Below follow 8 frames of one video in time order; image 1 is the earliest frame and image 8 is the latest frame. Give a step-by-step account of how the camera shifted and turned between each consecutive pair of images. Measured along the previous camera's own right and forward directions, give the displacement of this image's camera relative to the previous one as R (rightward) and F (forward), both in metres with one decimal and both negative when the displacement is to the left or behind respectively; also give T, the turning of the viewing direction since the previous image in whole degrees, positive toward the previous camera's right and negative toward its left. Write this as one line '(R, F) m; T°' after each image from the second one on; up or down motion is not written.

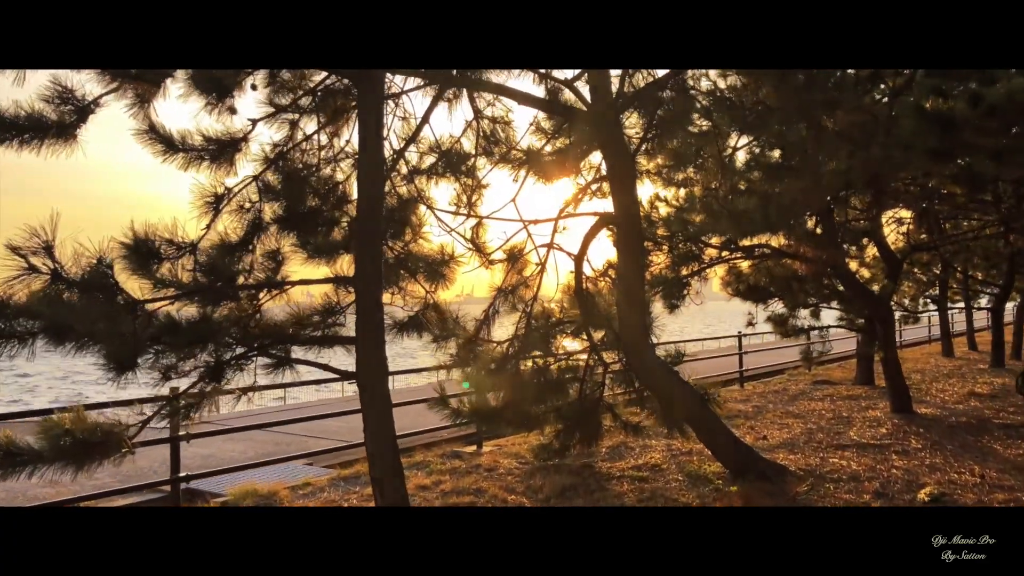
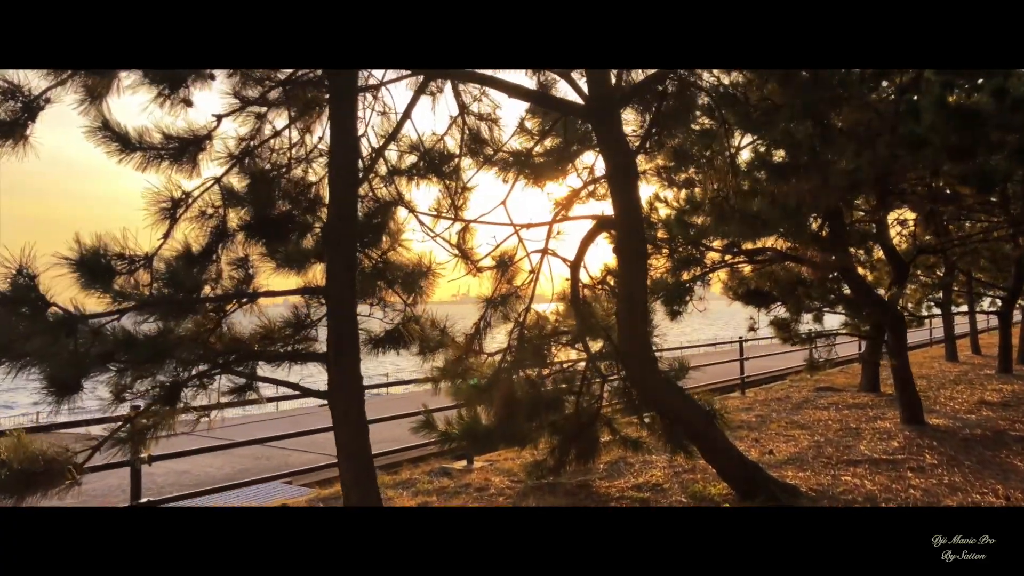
(0.0, +0.3) m; 0°
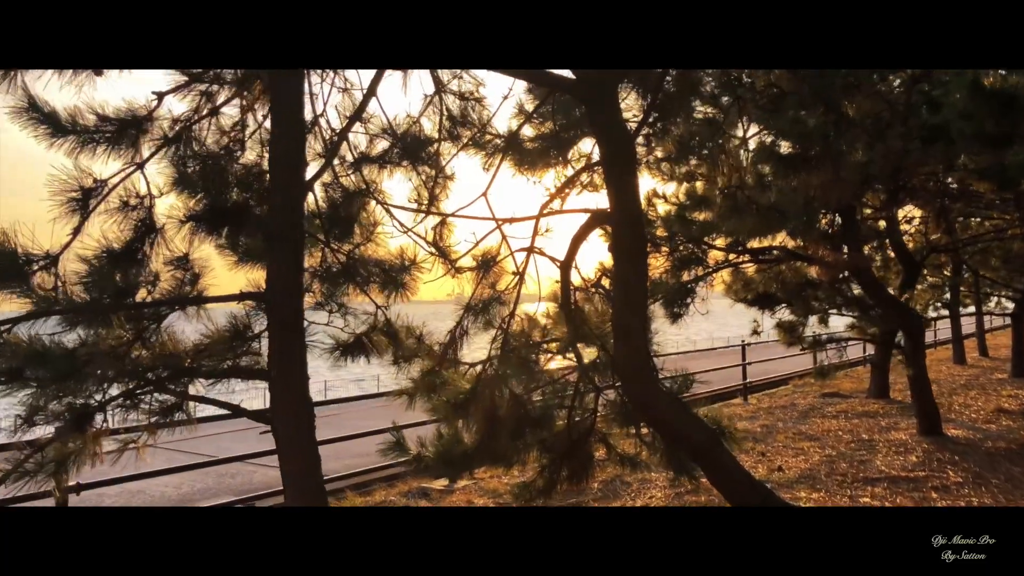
(0.0, +0.4) m; 0°
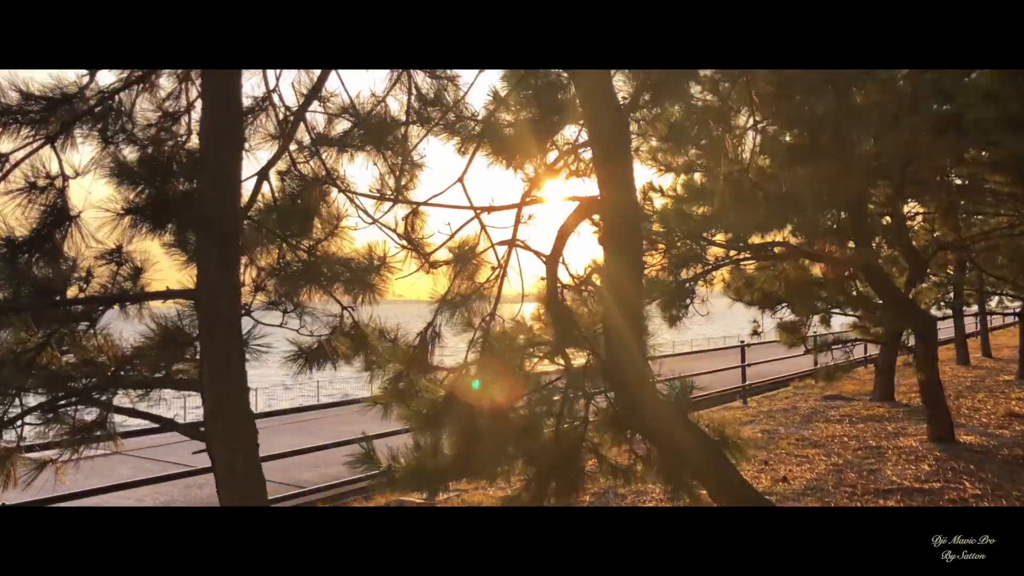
(0.0, +0.3) m; 0°
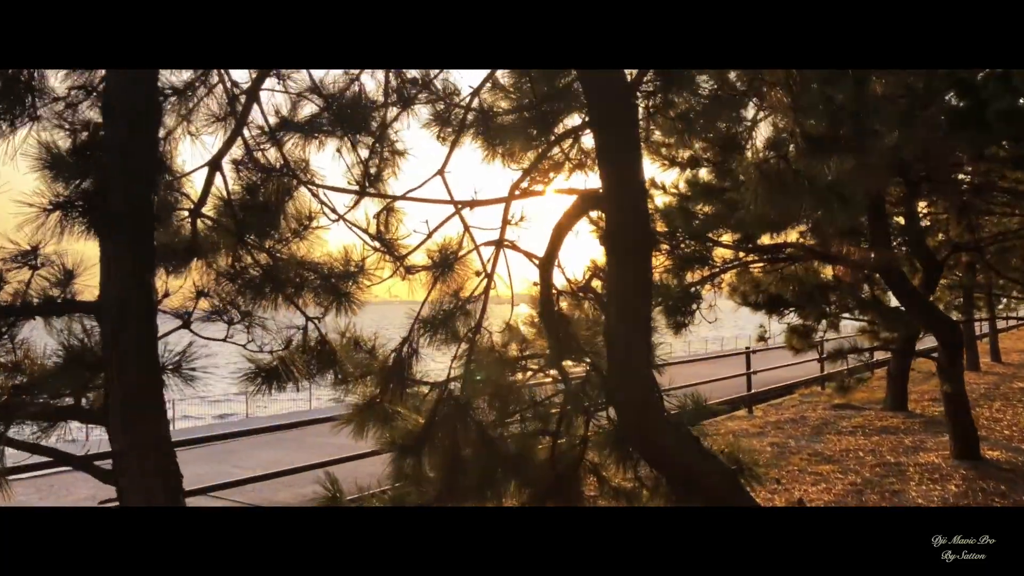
(0.0, +0.3) m; 0°
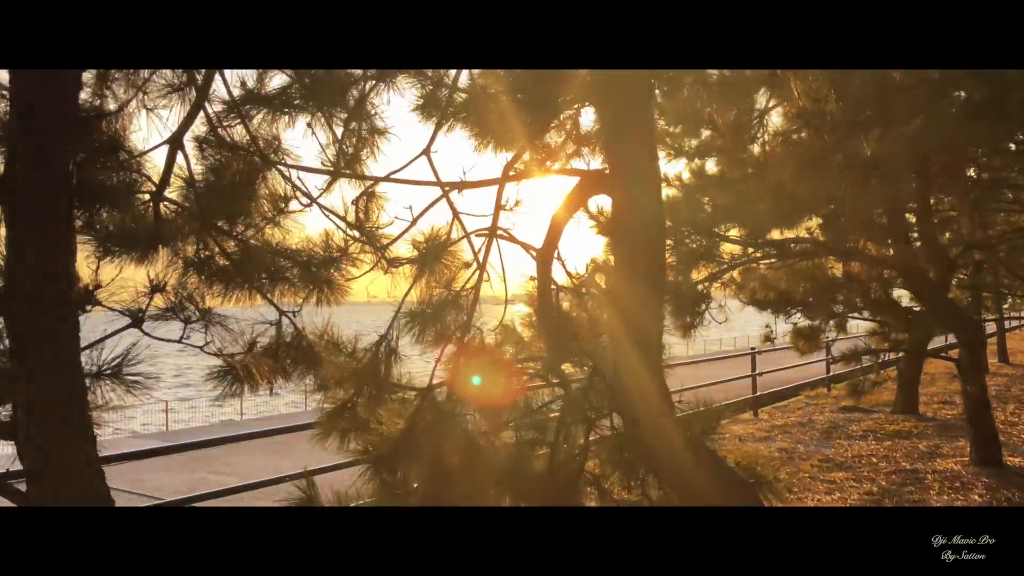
(0.0, +0.2) m; 0°
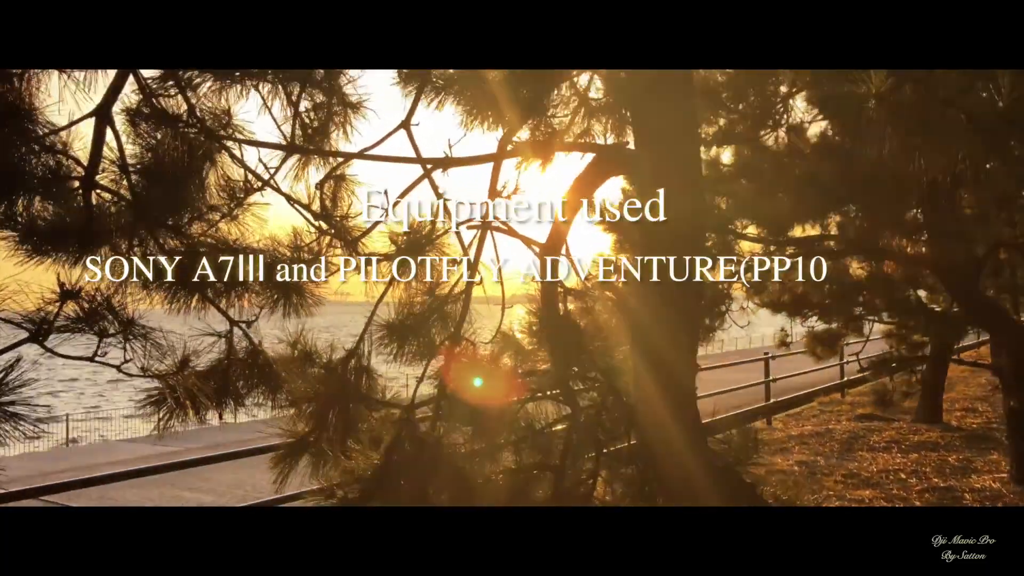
(0.0, +0.4) m; 0°
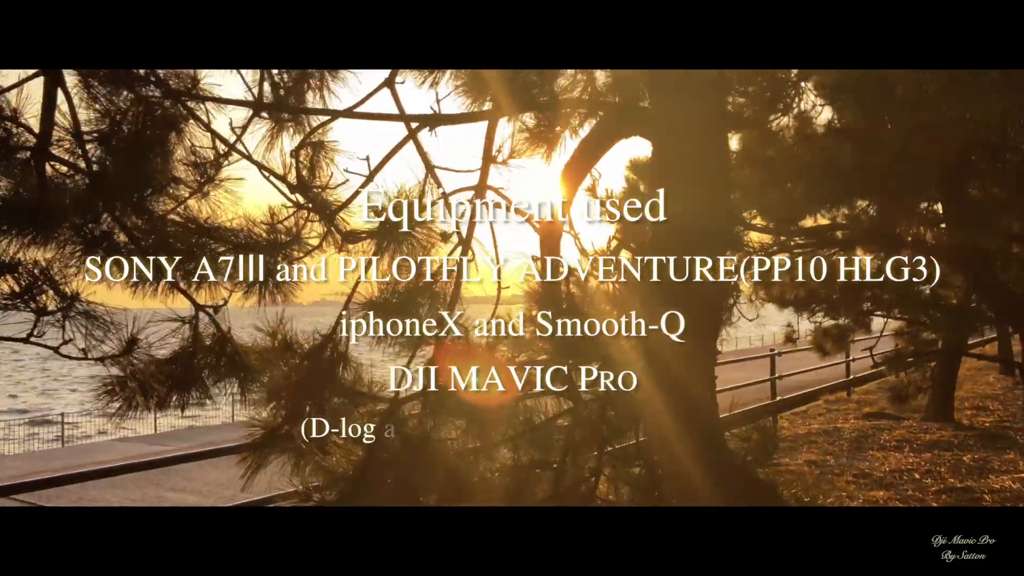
(0.0, +0.2) m; 0°
